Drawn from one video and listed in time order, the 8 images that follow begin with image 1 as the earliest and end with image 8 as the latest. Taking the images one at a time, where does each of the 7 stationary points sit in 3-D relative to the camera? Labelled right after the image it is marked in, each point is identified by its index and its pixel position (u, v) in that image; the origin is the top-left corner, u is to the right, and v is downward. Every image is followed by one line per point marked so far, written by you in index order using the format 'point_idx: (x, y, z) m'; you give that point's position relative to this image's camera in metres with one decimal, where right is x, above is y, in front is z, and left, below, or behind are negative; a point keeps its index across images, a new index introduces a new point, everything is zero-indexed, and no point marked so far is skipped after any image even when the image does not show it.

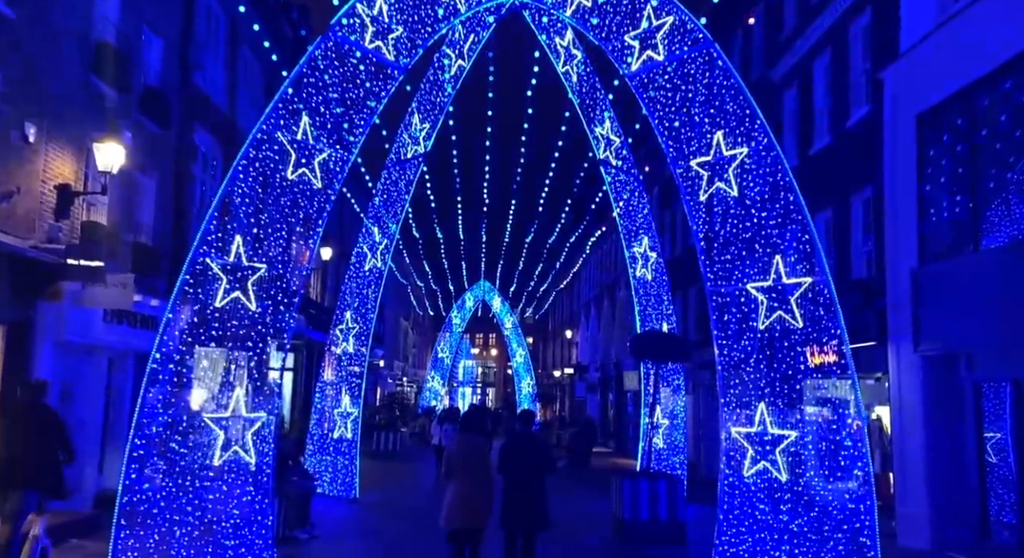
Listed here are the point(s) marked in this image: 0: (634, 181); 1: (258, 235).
0: (+2.4, +1.9, +14.8) m
1: (-2.9, +0.5, +8.7) m
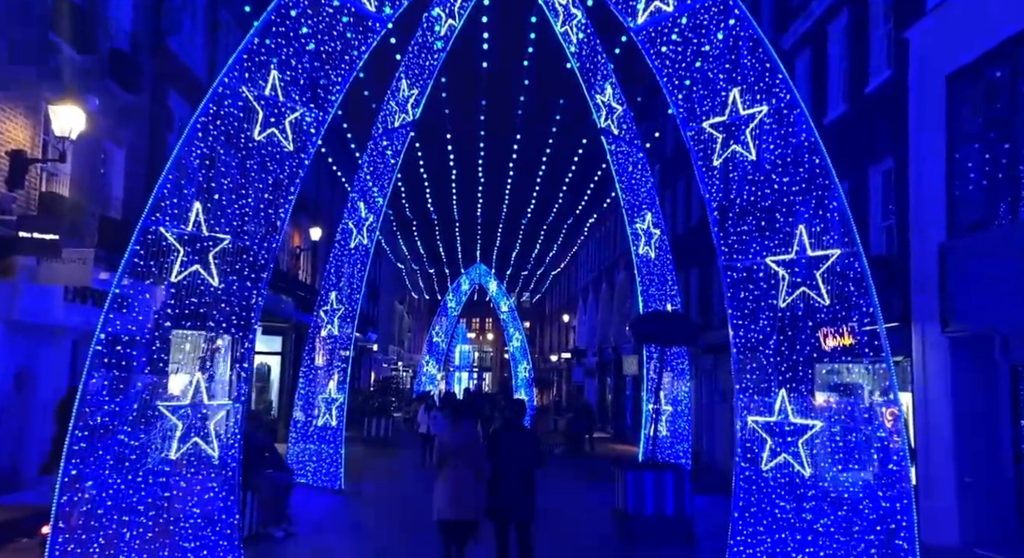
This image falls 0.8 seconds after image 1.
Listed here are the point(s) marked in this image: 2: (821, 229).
0: (+2.3, +2.3, +13.9) m
1: (-3.0, +0.8, +7.7) m
2: (+3.1, +0.5, +7.5) m
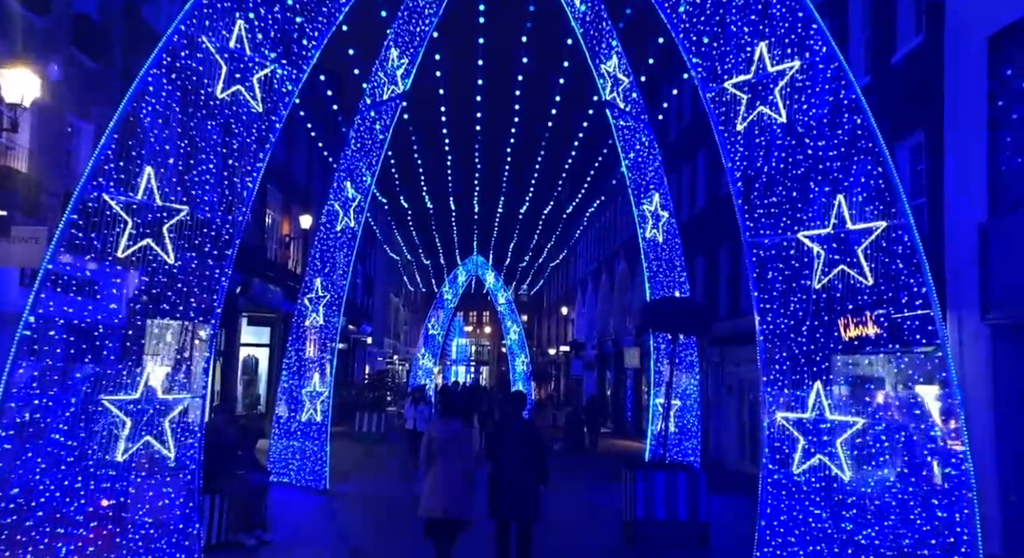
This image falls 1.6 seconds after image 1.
0: (+2.3, +2.6, +12.9) m
1: (-3.0, +1.0, +6.8) m
2: (+3.1, +0.7, +6.6) m
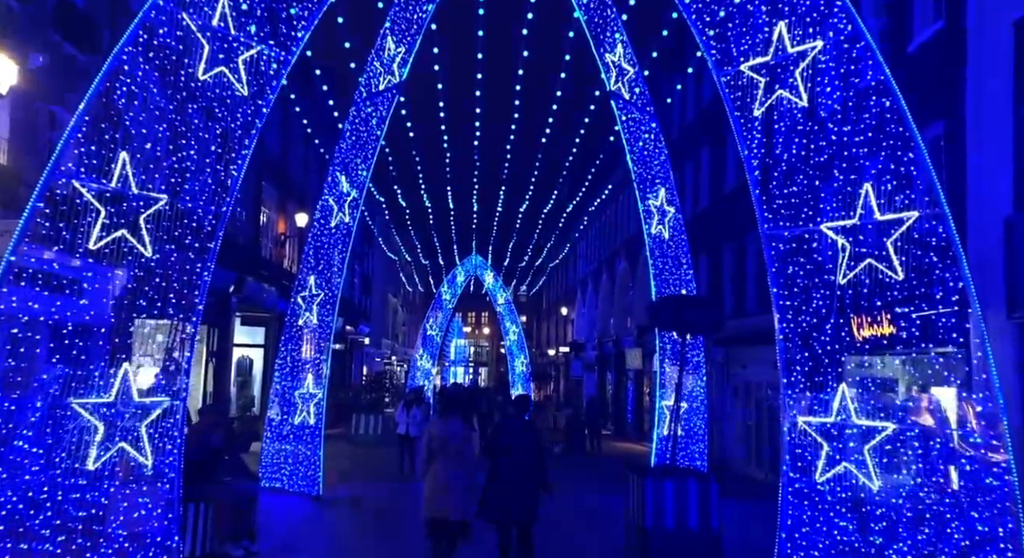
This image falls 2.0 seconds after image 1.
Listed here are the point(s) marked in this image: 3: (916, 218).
0: (+2.3, +2.6, +12.5) m
1: (-3.0, +1.1, +6.3) m
2: (+3.1, +0.7, +6.1) m
3: (+3.2, +0.5, +6.0) m
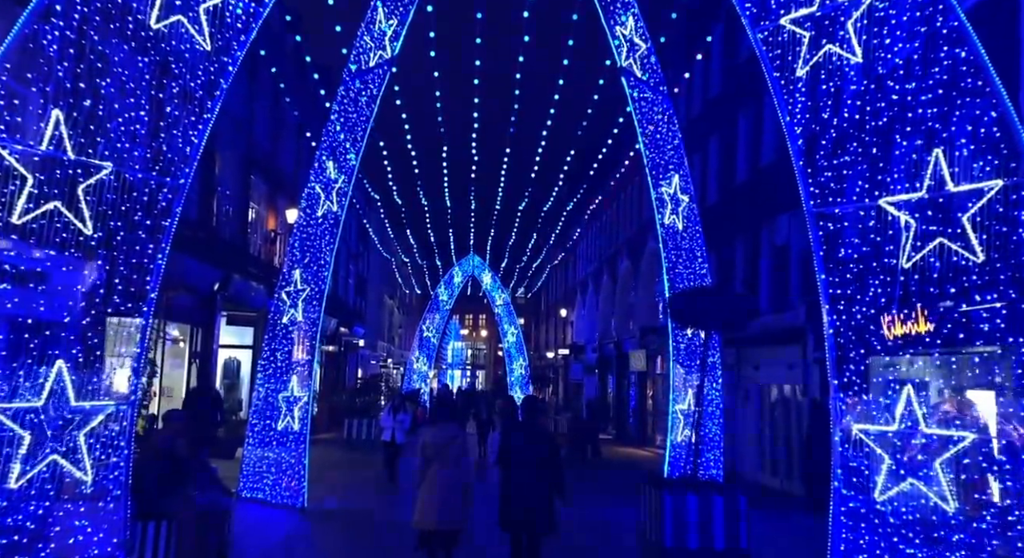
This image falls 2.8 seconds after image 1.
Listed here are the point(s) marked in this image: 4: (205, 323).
0: (+2.3, +2.7, +11.5) m
1: (-2.9, +1.2, +5.3) m
2: (+3.1, +0.9, +5.2) m
3: (+3.2, +0.6, +5.0) m
4: (-7.7, -1.1, +19.1) m
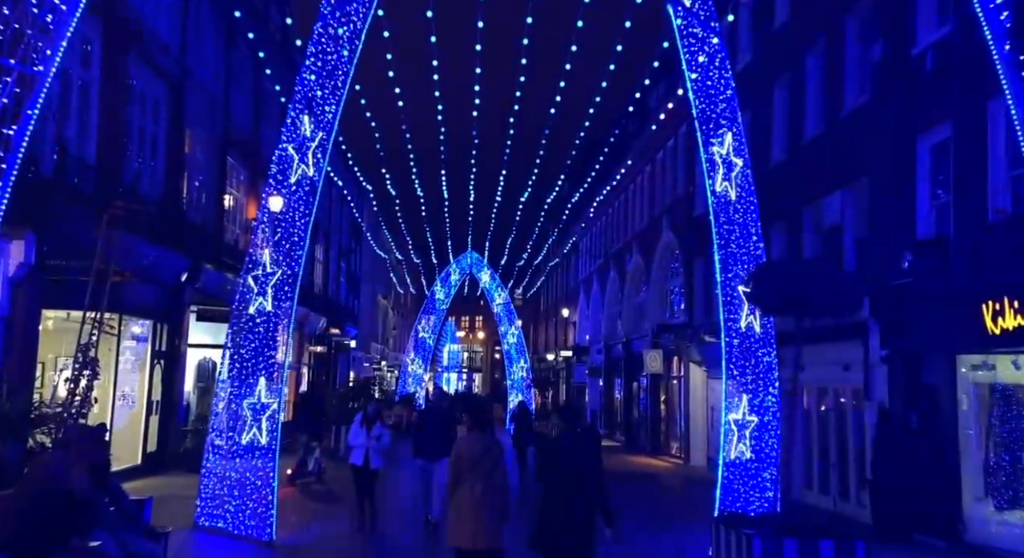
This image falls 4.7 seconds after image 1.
0: (+2.5, +3.0, +9.4) m
1: (-2.7, +1.5, +3.2) m
2: (+3.4, +1.1, +3.0) m
3: (+3.5, +0.9, +2.9) m
4: (-7.6, -0.9, +16.9) m
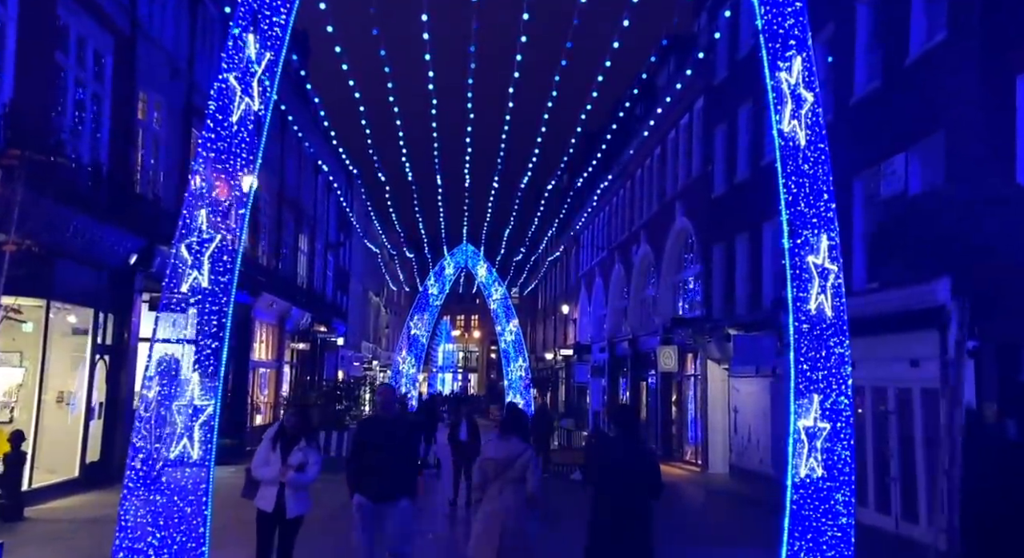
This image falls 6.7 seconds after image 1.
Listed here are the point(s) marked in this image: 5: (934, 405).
0: (+2.6, +3.3, +7.2) m
1: (-2.6, +1.8, +0.9) m
2: (+3.5, +1.5, +0.9) m
3: (+3.6, +1.2, +0.7) m
4: (-7.6, -0.6, +14.6) m
5: (+6.0, -1.8, +10.8) m
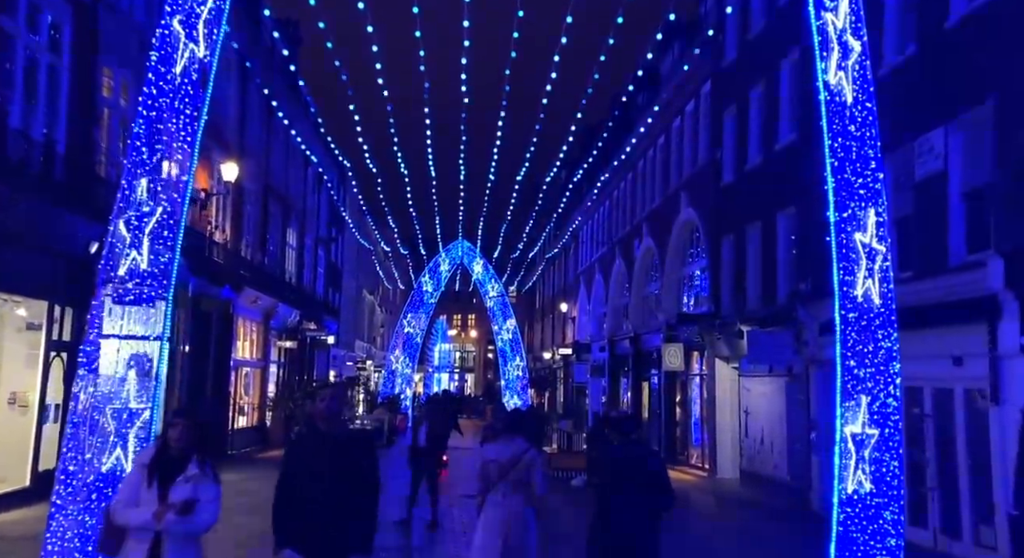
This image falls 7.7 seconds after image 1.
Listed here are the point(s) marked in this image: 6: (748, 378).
0: (+2.6, +3.5, +6.0) m
1: (-2.6, +2.0, -0.2) m
2: (+3.5, +1.6, -0.3) m
3: (+3.6, +1.4, -0.5) m
4: (-7.6, -0.4, +13.4) m
5: (+5.9, -1.7, +9.6) m
6: (+5.8, -2.4, +18.5) m
